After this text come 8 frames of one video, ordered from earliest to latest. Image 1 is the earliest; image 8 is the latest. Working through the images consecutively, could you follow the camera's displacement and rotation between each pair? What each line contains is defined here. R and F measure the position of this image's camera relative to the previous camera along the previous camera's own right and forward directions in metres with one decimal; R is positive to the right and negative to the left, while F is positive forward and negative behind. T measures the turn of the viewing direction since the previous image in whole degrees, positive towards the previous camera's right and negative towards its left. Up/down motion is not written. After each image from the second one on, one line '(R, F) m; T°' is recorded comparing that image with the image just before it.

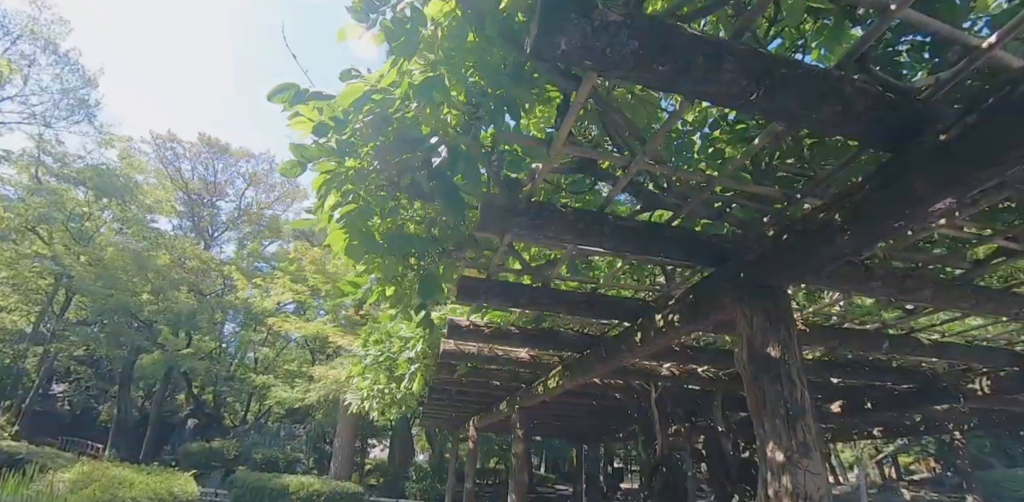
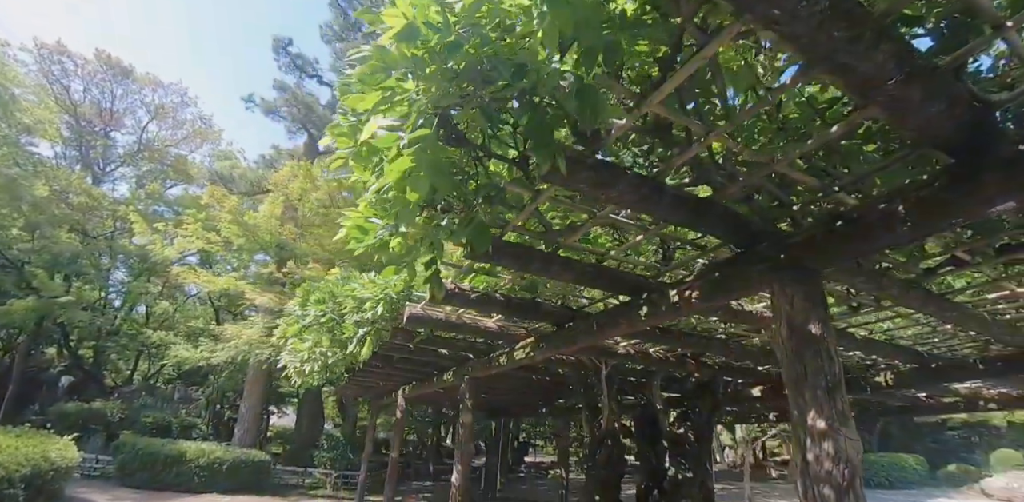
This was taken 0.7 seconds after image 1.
(-0.5, +0.2) m; +10°
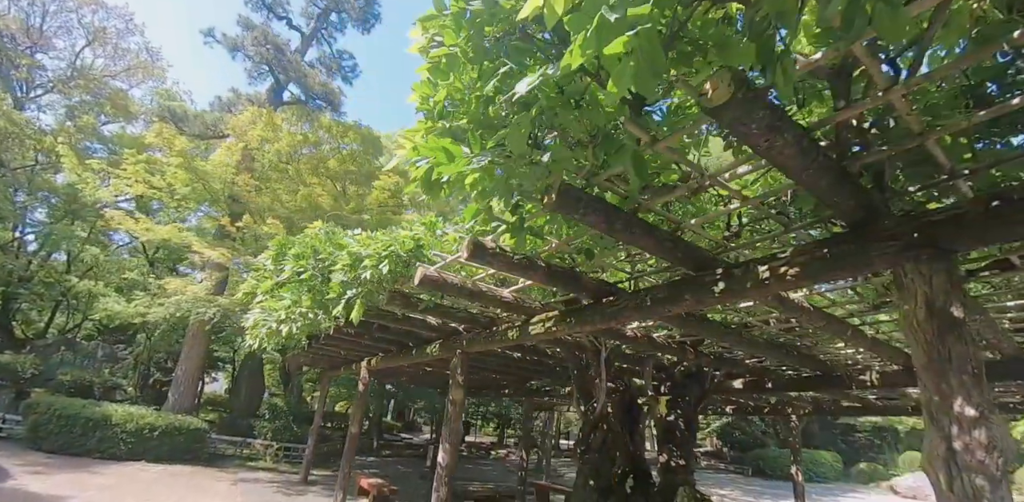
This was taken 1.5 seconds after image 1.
(-0.6, +0.4) m; +6°
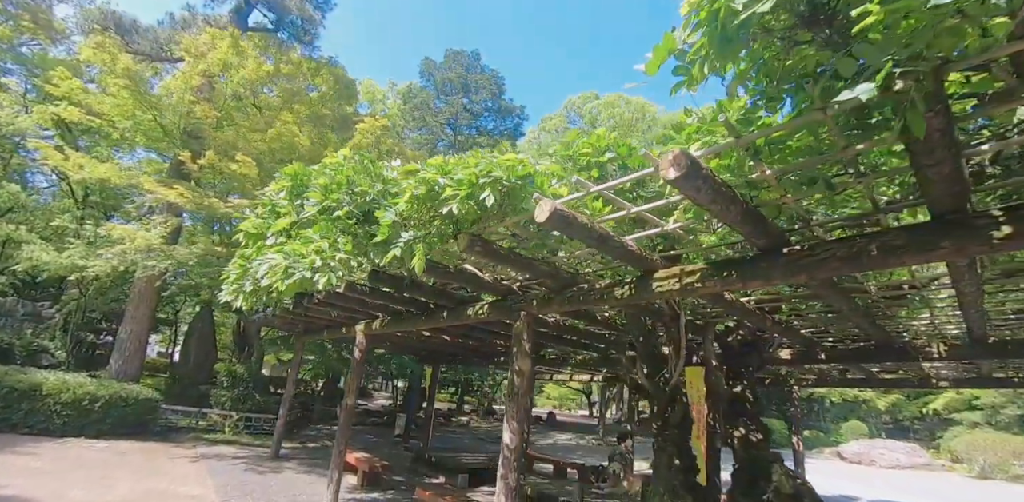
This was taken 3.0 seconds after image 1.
(-1.1, +0.8) m; +6°
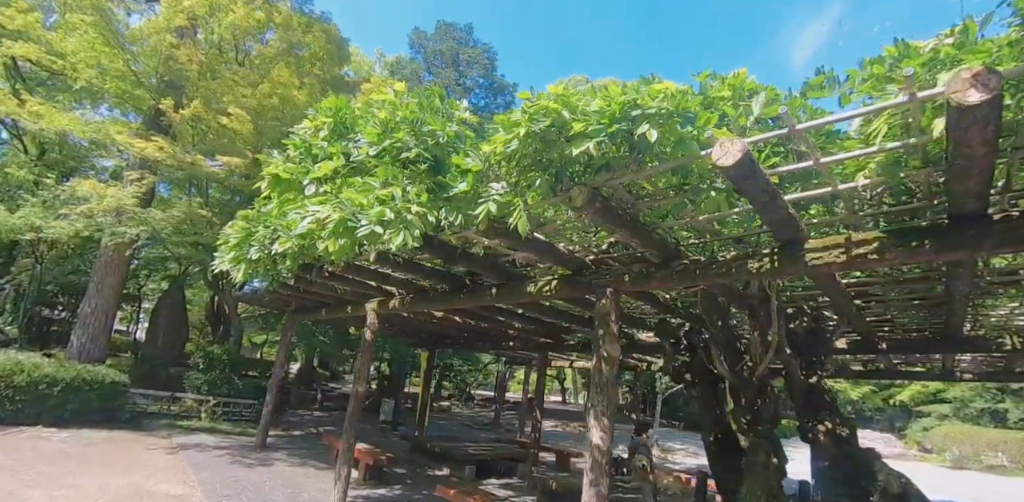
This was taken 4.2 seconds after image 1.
(-0.8, +0.7) m; +4°
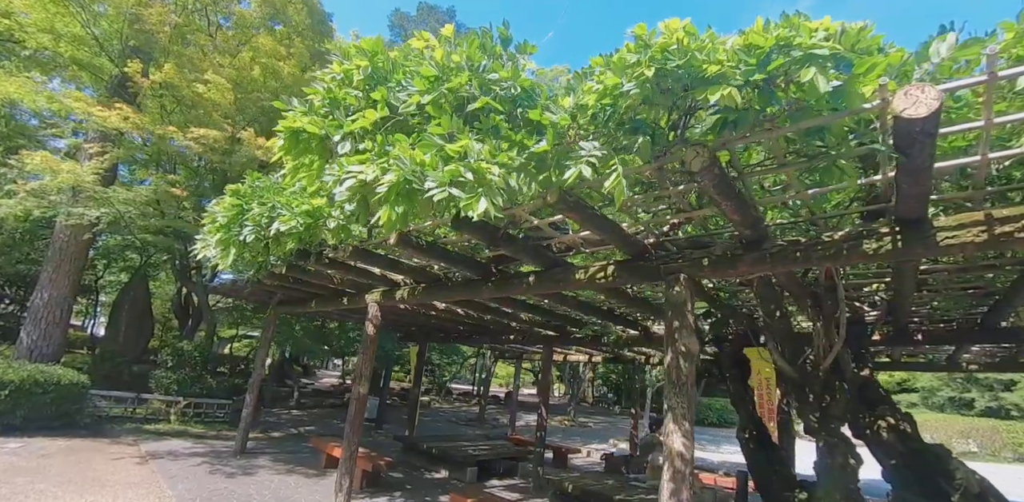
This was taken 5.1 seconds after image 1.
(-0.5, +0.5) m; +3°
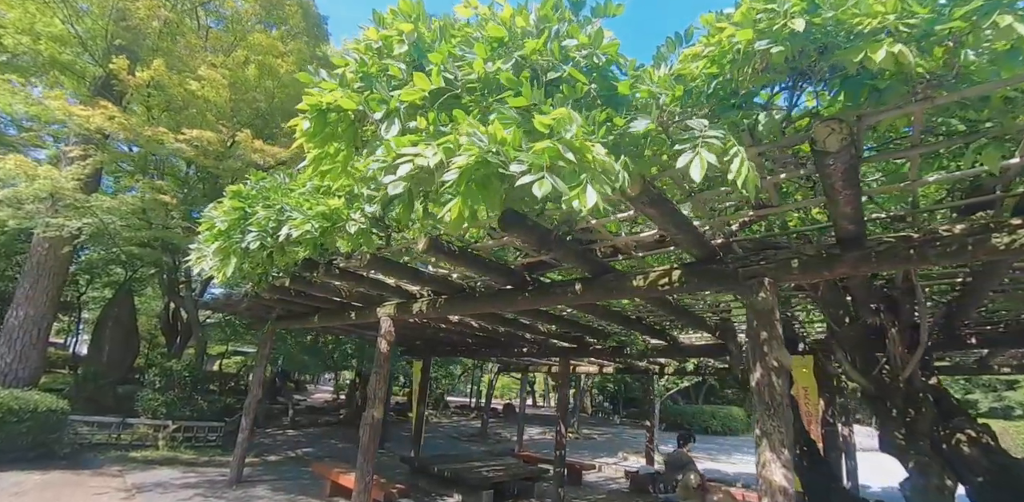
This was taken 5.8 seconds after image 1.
(-0.3, +0.4) m; +1°
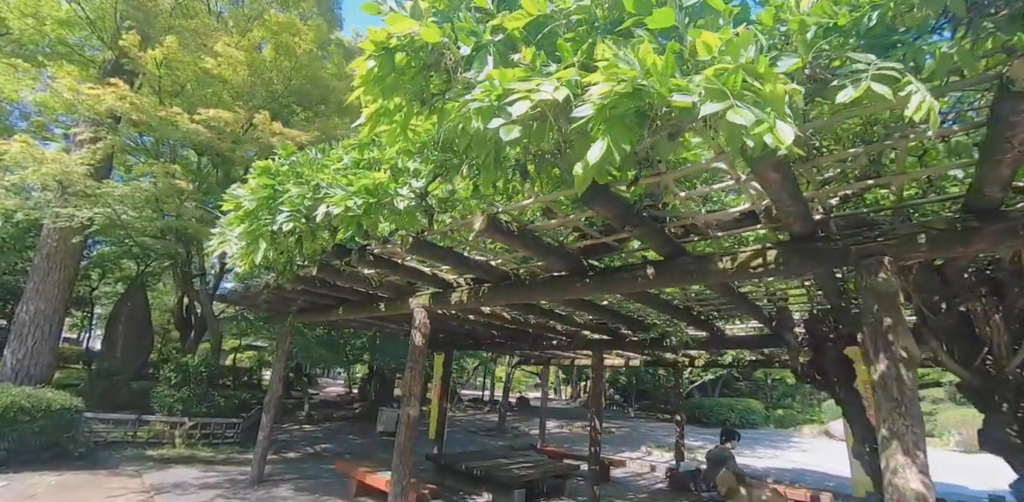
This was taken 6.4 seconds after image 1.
(-0.3, +0.3) m; -1°
